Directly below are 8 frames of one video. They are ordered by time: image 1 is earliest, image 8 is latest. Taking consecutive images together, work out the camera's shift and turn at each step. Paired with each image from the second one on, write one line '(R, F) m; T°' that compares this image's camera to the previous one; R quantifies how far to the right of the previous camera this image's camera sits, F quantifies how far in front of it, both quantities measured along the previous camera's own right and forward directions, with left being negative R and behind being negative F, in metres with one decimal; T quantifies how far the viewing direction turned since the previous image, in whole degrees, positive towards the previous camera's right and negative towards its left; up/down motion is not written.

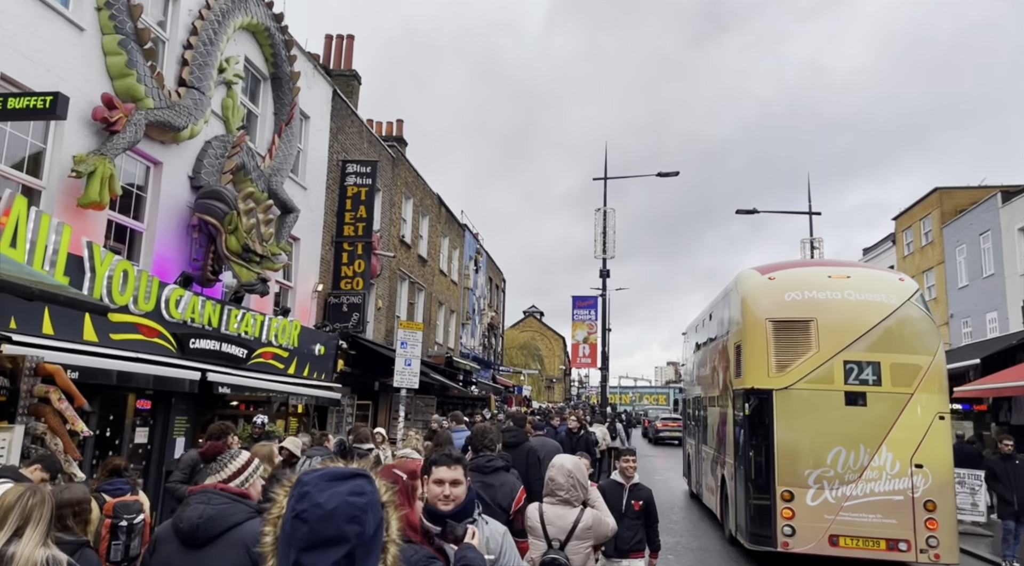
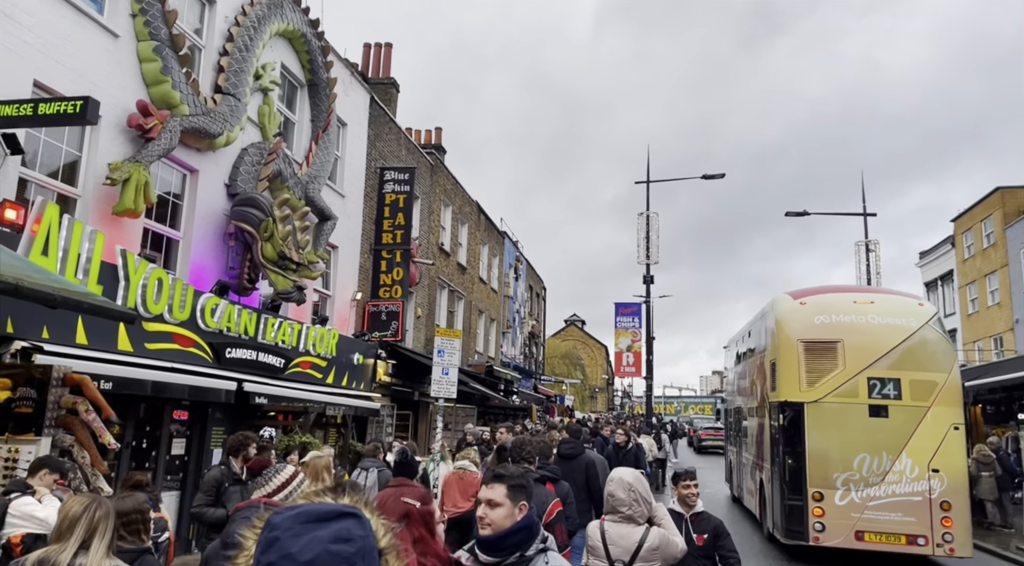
(0.0, +0.4) m; -3°
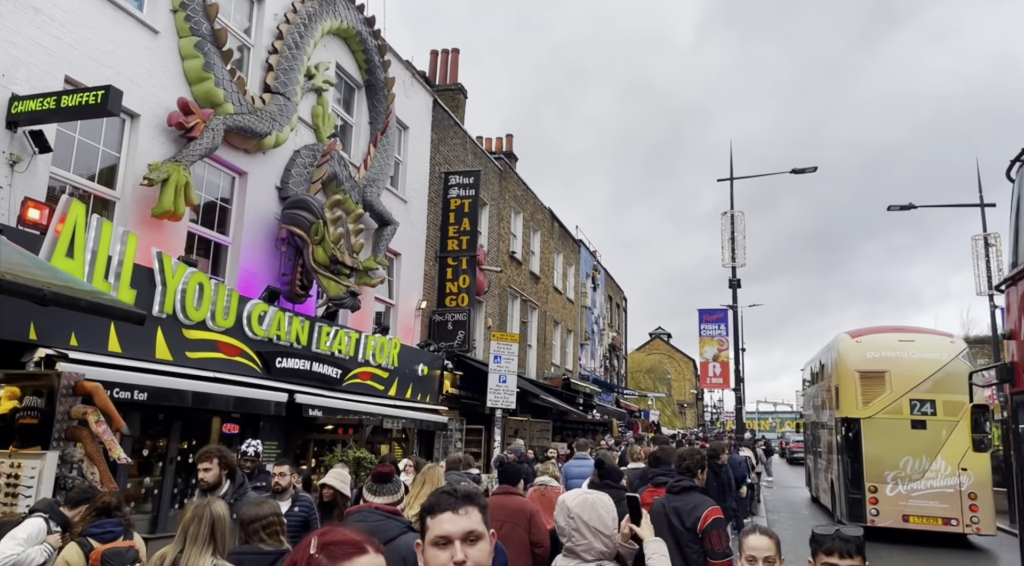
(+0.2, +0.9) m; -6°
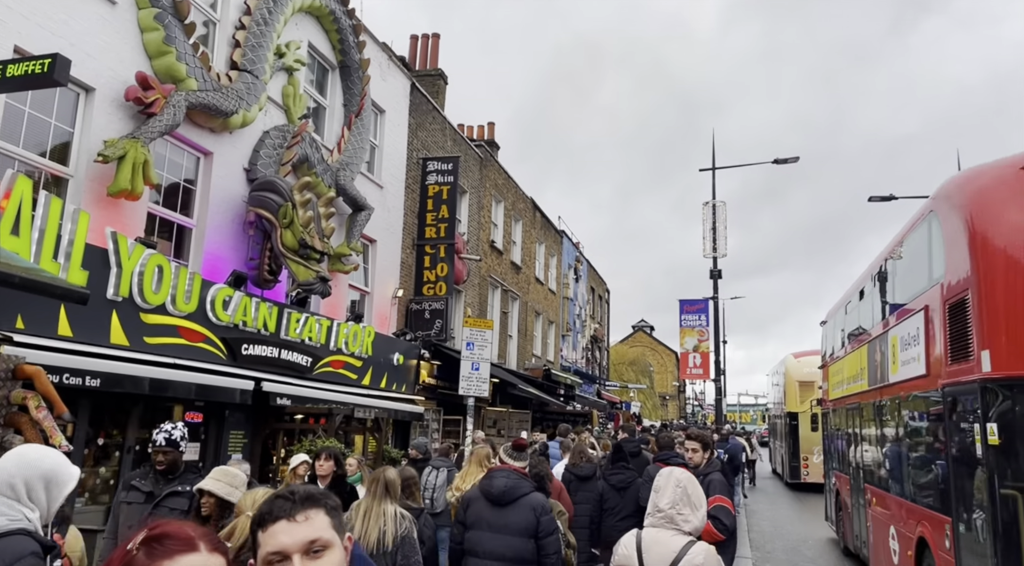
(+0.1, +0.3) m; +1°
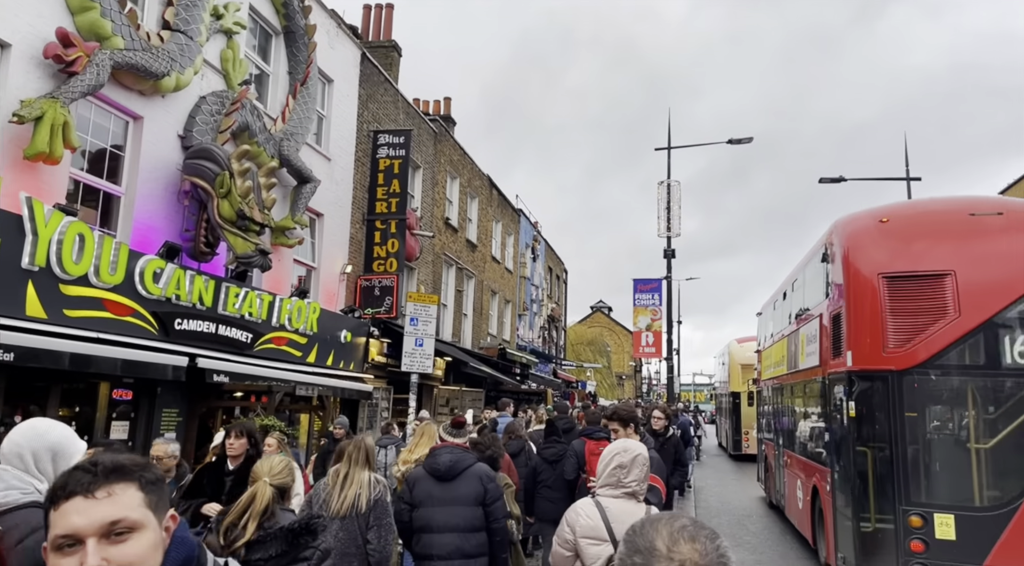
(+0.2, +0.3) m; +3°
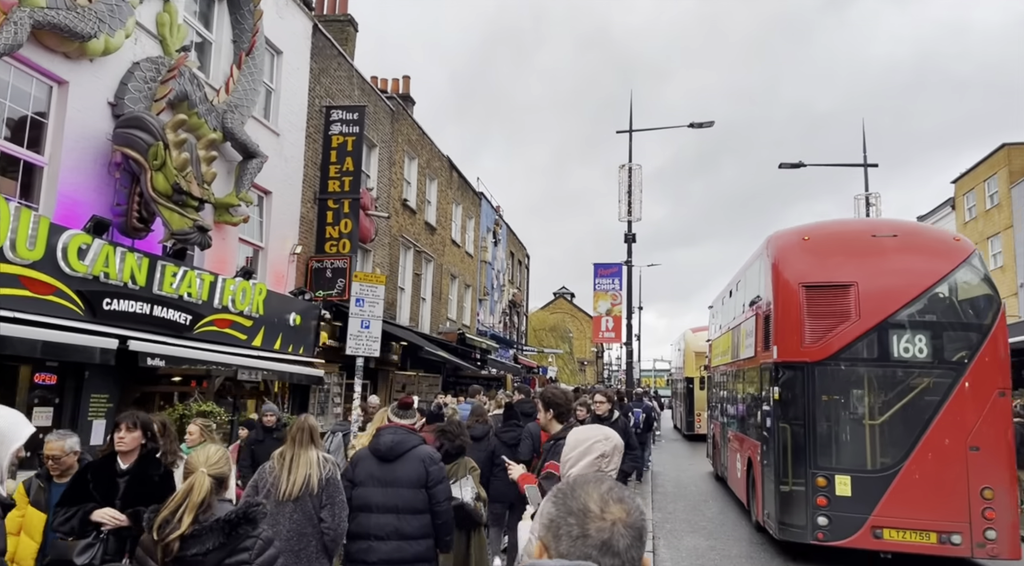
(+0.1, +0.4) m; +3°
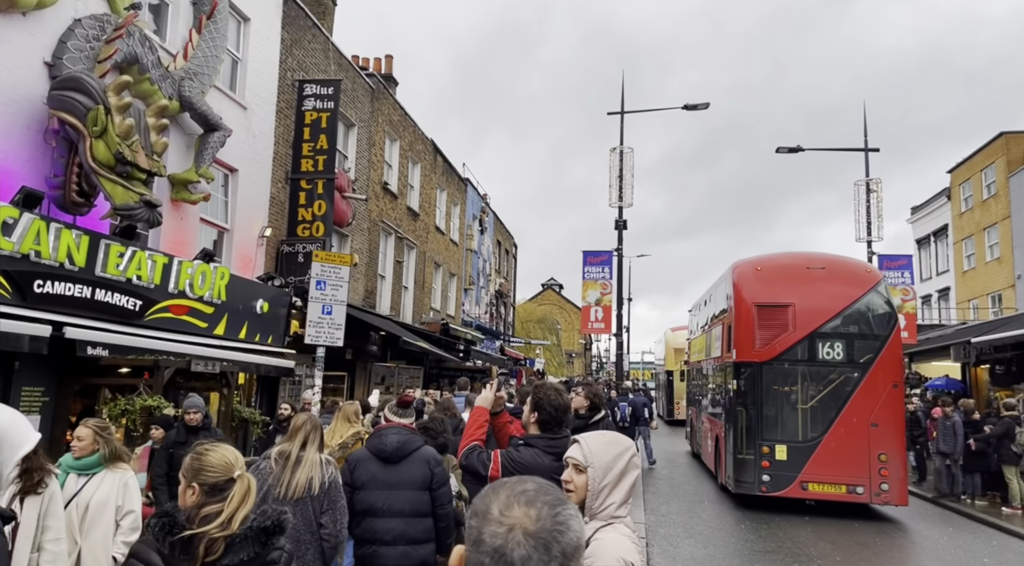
(+0.1, +0.9) m; +1°
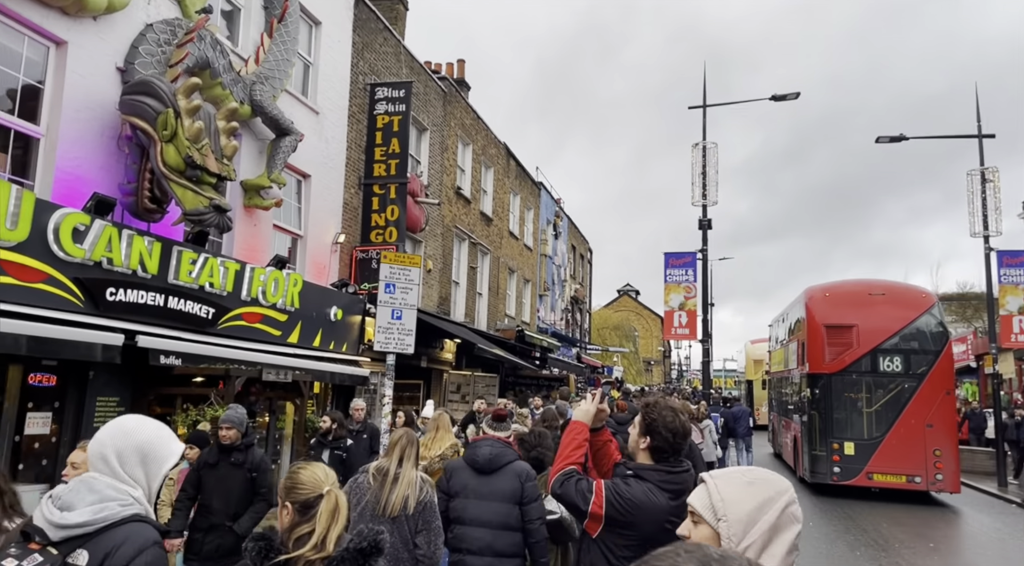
(-0.1, +0.5) m; -5°
